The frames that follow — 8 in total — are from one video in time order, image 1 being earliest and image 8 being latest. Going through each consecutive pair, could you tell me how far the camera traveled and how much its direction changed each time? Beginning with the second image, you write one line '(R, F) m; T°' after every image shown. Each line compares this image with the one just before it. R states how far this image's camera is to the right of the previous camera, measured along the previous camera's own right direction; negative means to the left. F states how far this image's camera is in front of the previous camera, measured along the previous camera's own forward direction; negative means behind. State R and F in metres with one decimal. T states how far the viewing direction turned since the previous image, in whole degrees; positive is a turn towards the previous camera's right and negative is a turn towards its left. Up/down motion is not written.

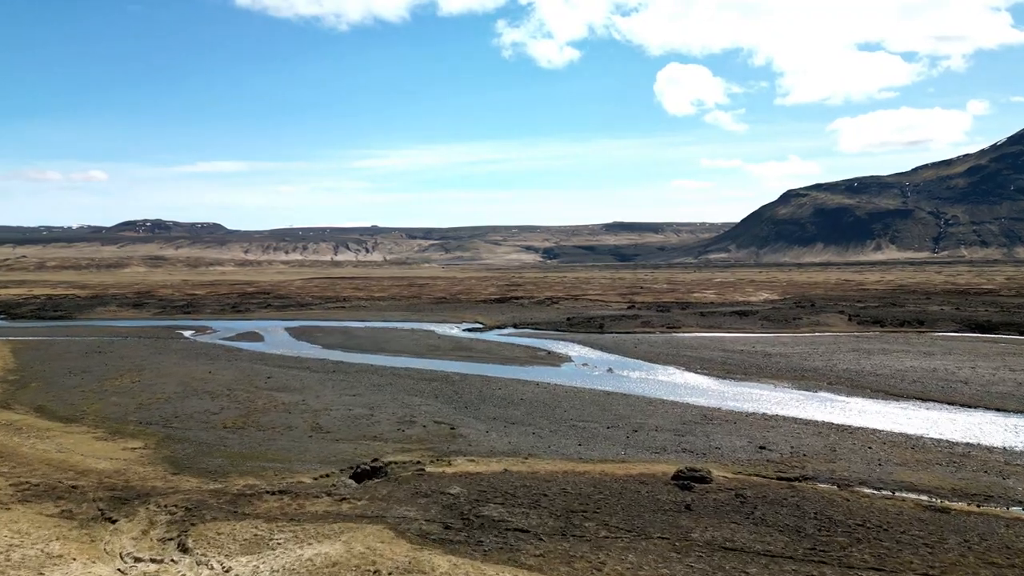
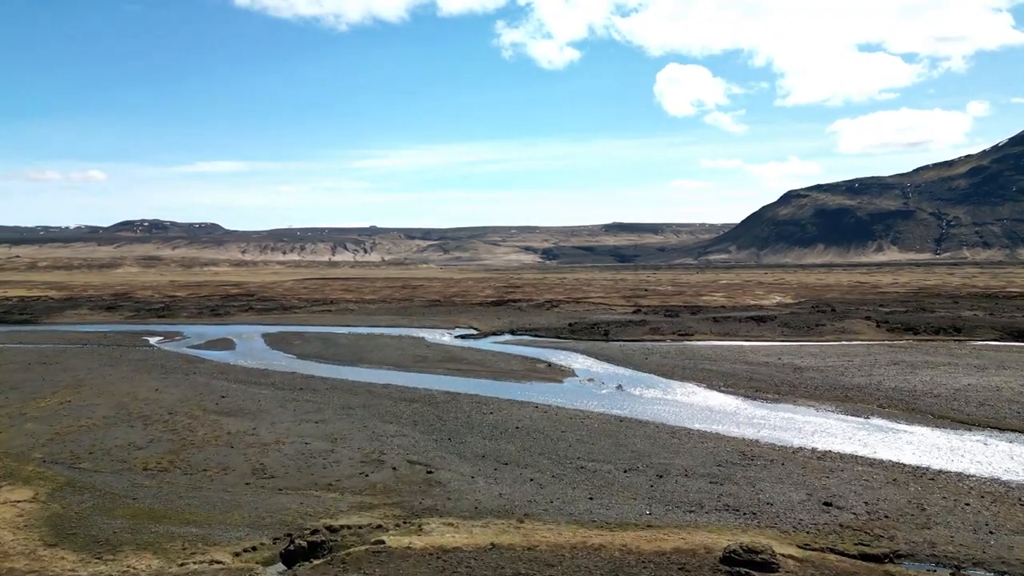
(+0.2, +5.1) m; 0°
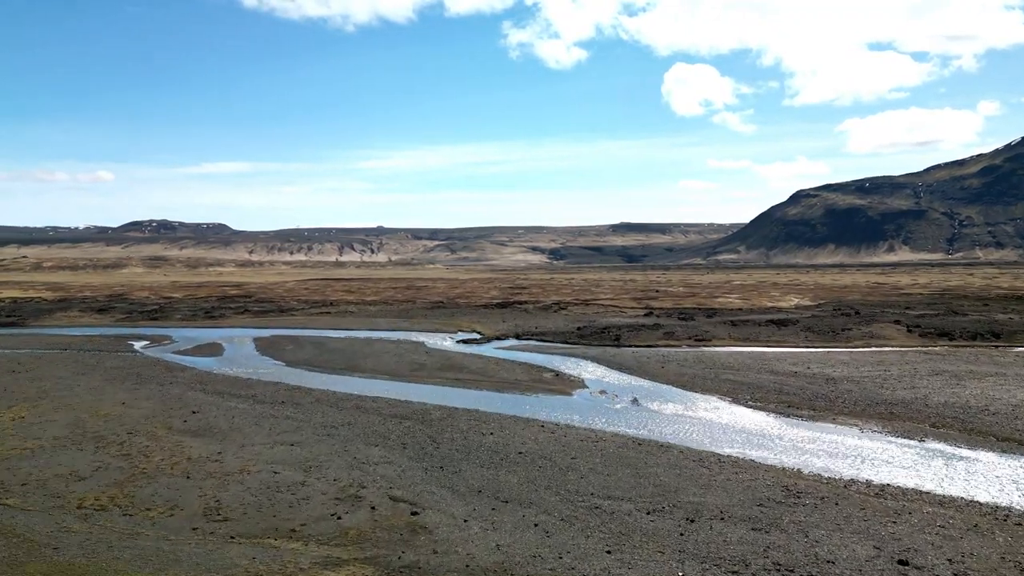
(+0.1, +3.2) m; -1°
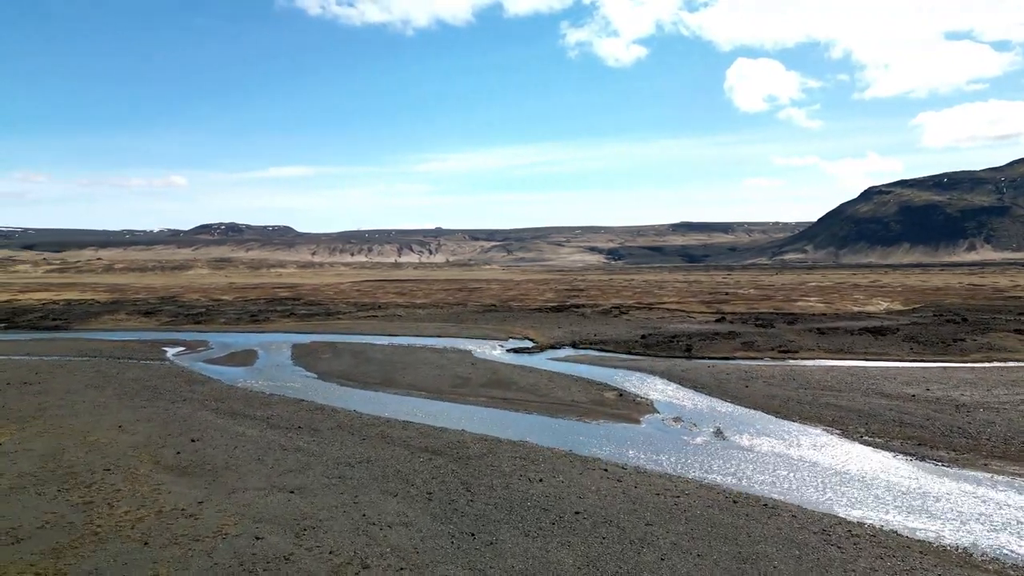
(+0.1, +5.0) m; -5°
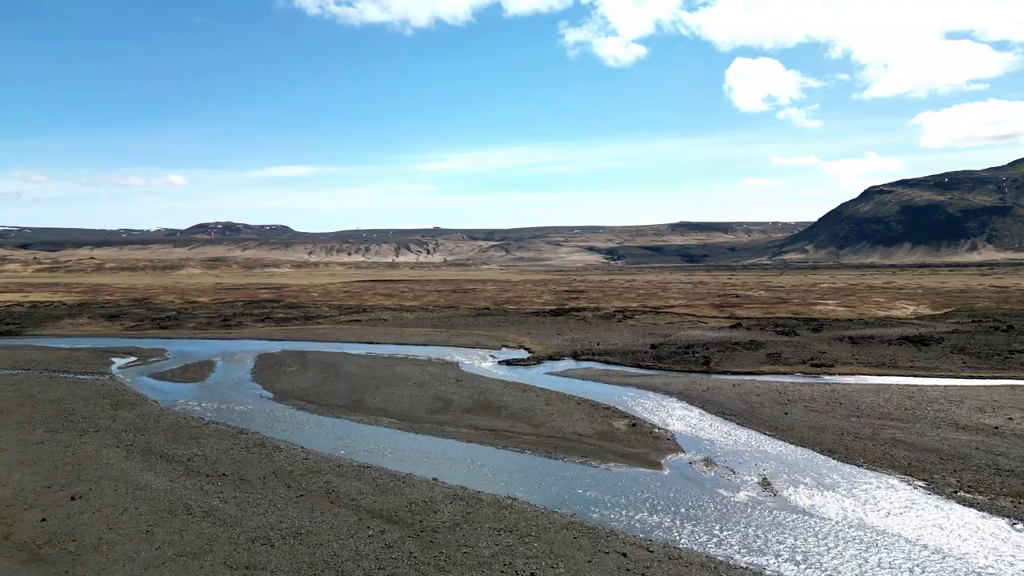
(+0.4, +5.7) m; 0°
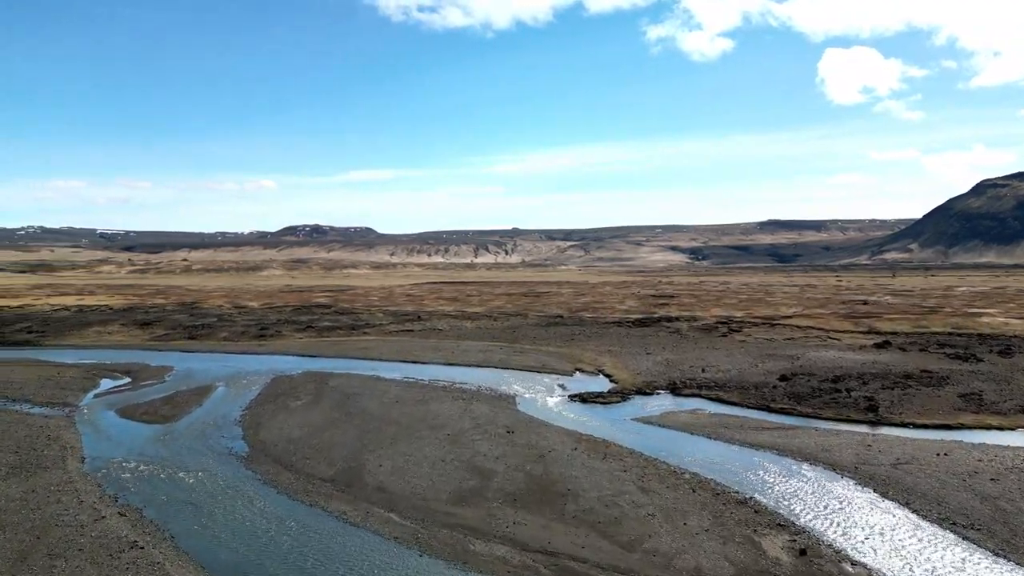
(+0.1, +10.6) m; -6°
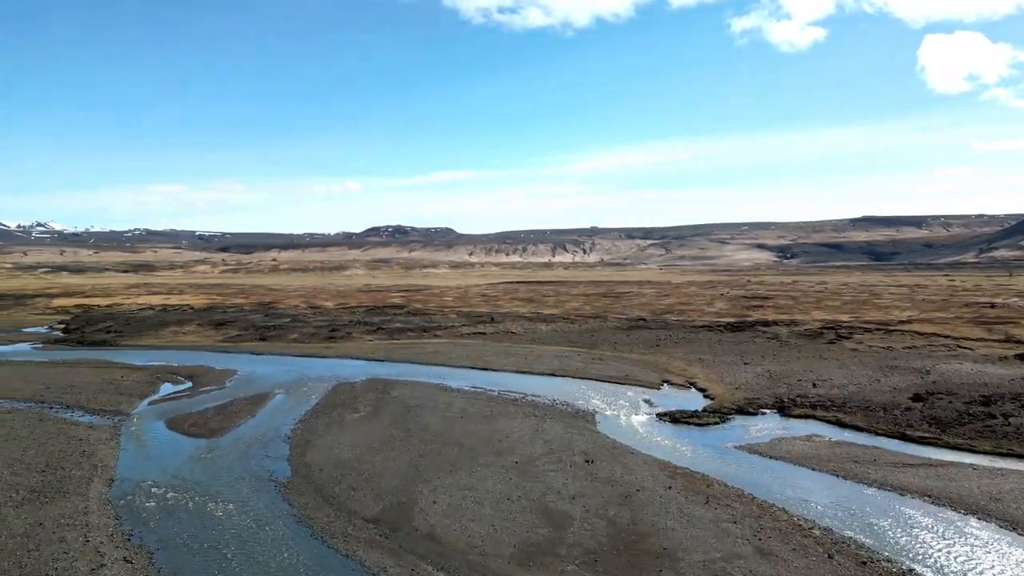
(0.0, +3.6) m; -6°
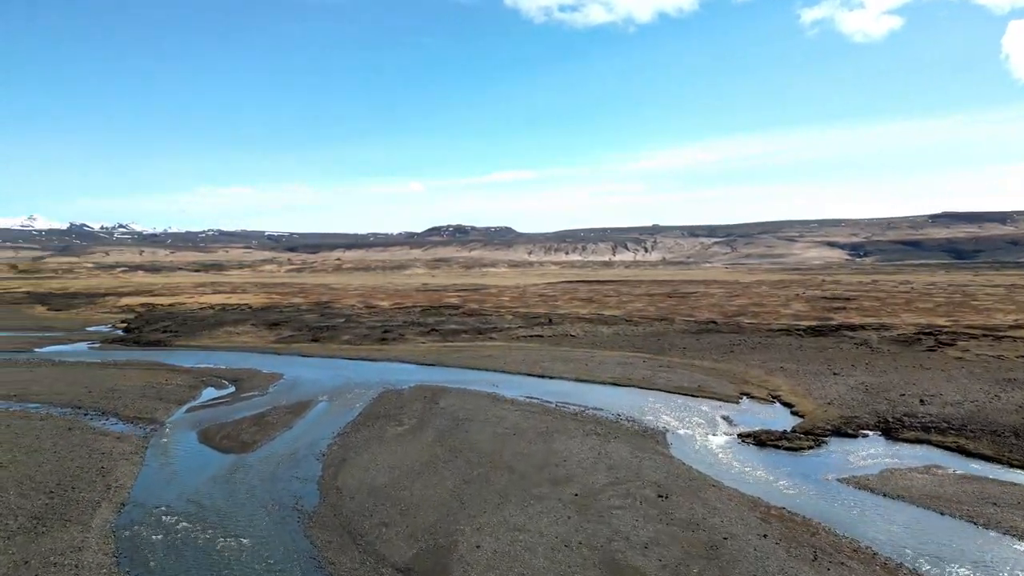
(0.0, +2.9) m; -5°
